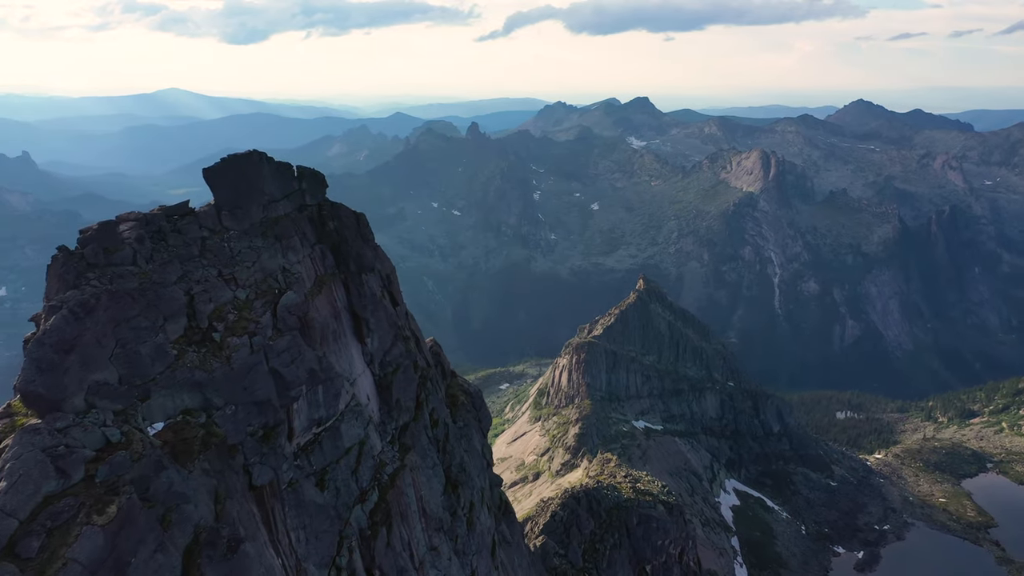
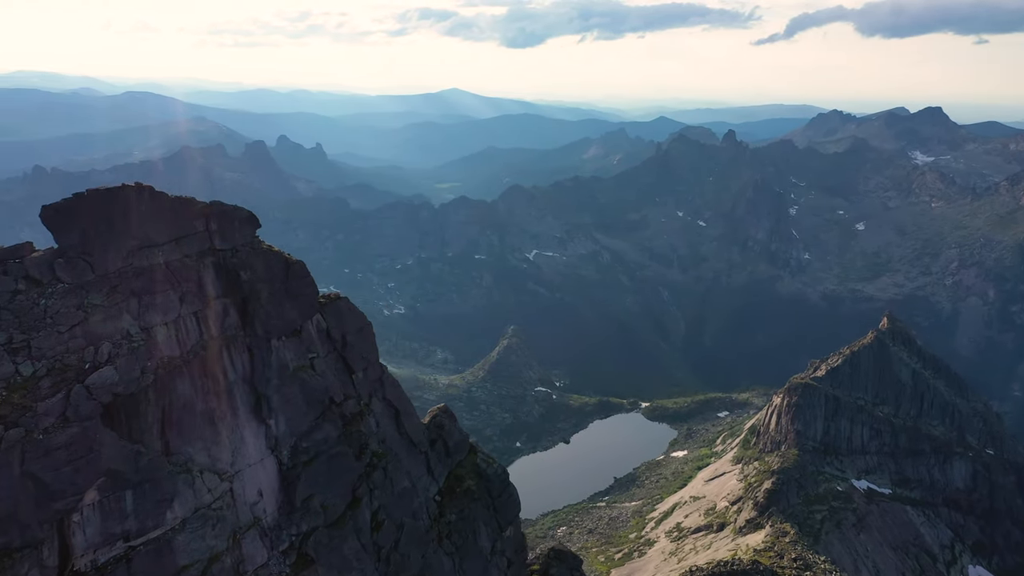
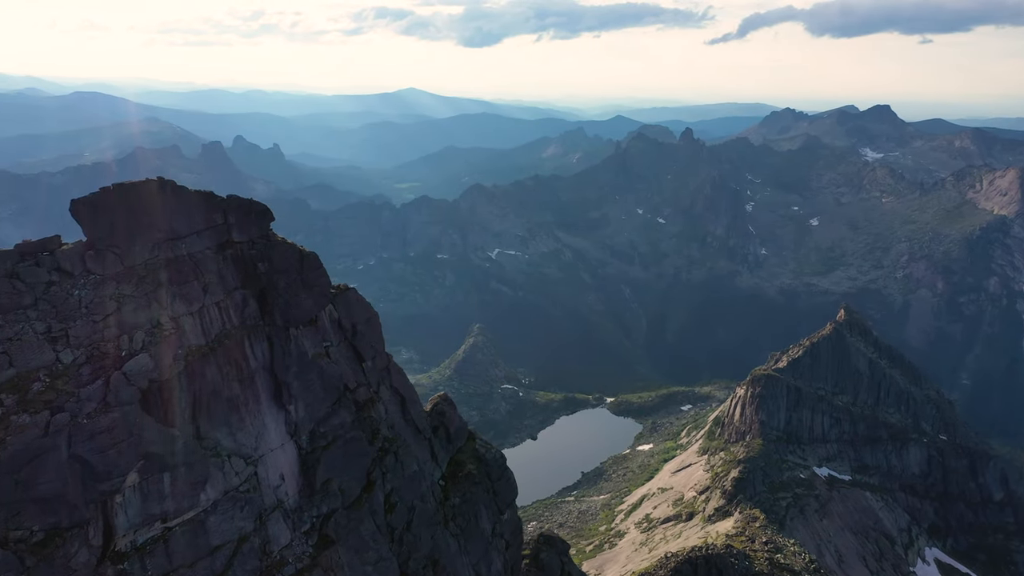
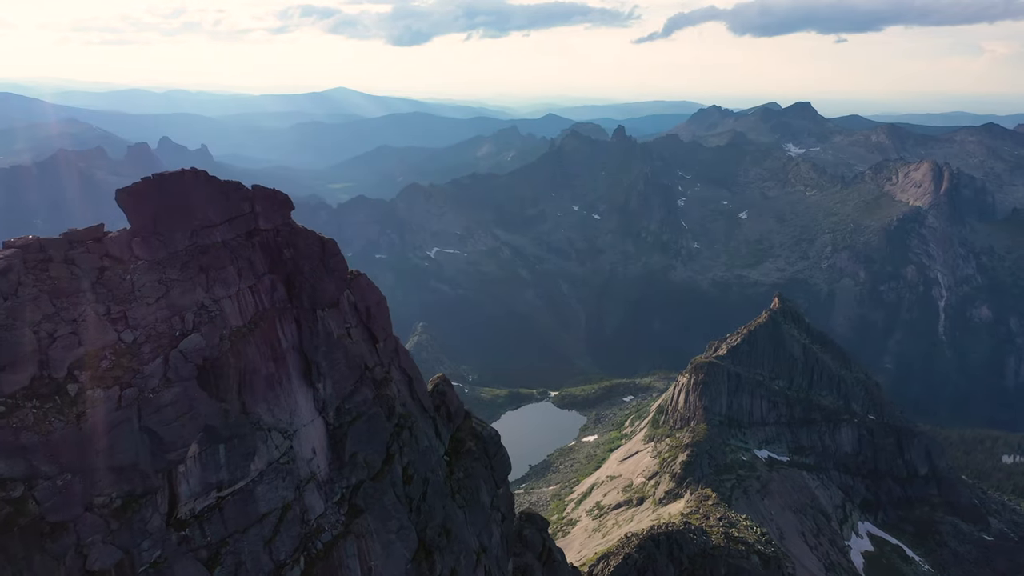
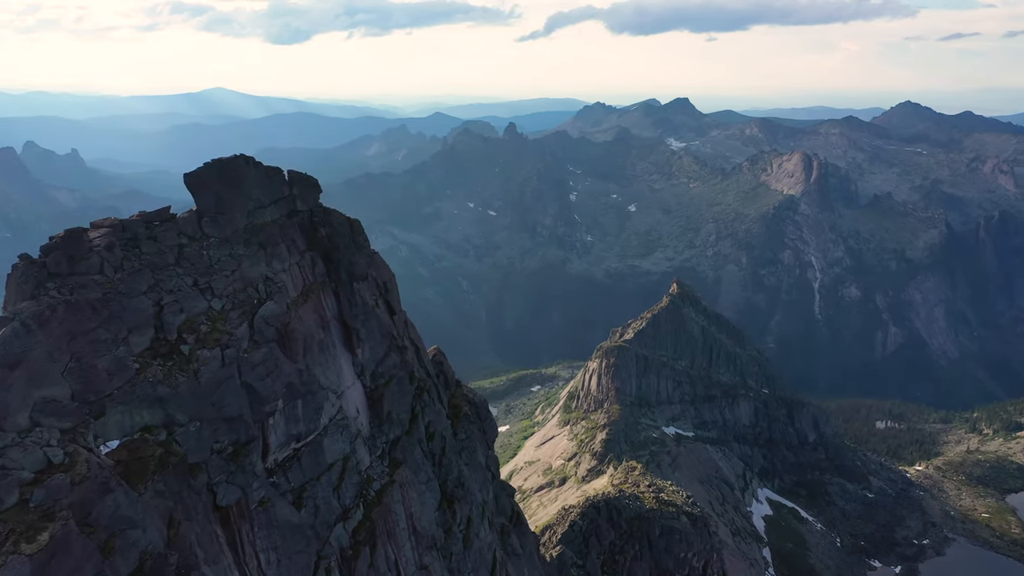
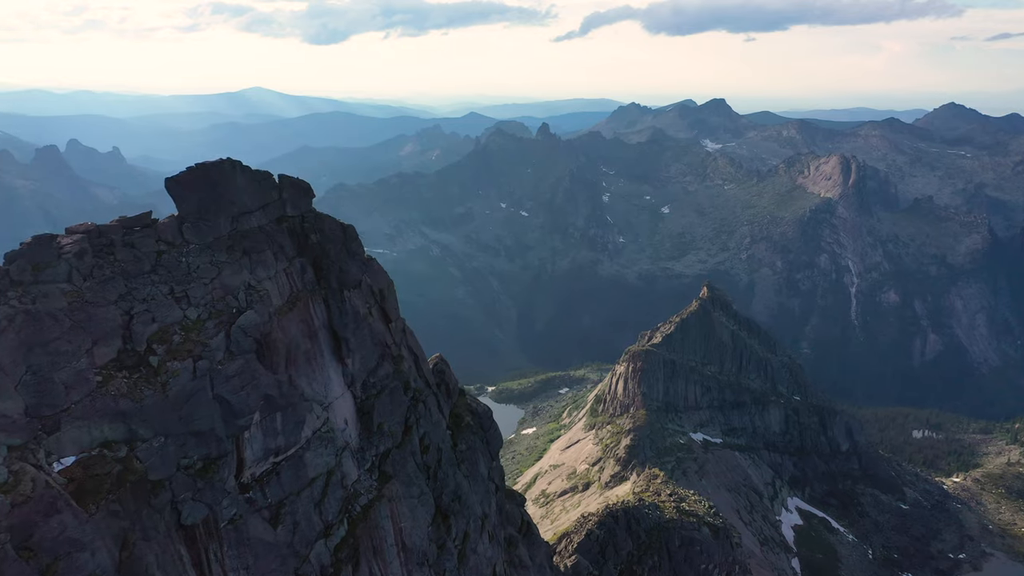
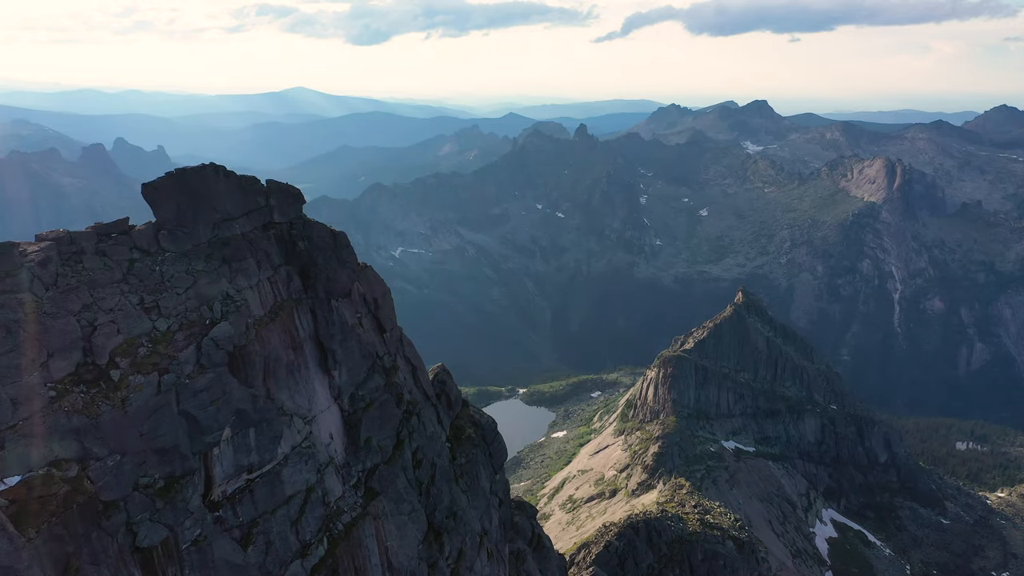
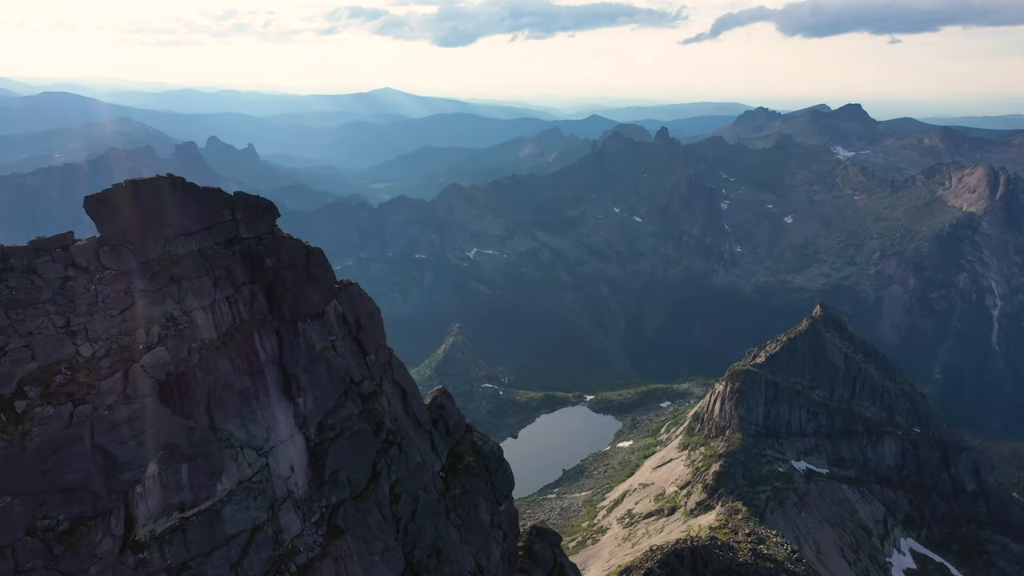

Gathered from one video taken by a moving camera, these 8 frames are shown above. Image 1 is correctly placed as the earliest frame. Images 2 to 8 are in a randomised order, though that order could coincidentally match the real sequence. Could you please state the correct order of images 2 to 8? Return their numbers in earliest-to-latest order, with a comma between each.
5, 6, 7, 4, 8, 3, 2
